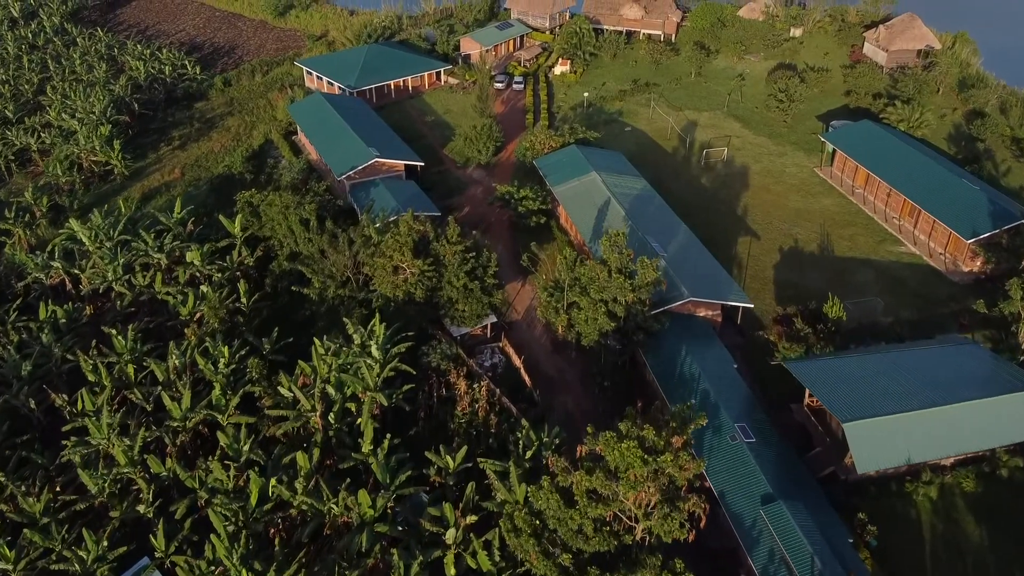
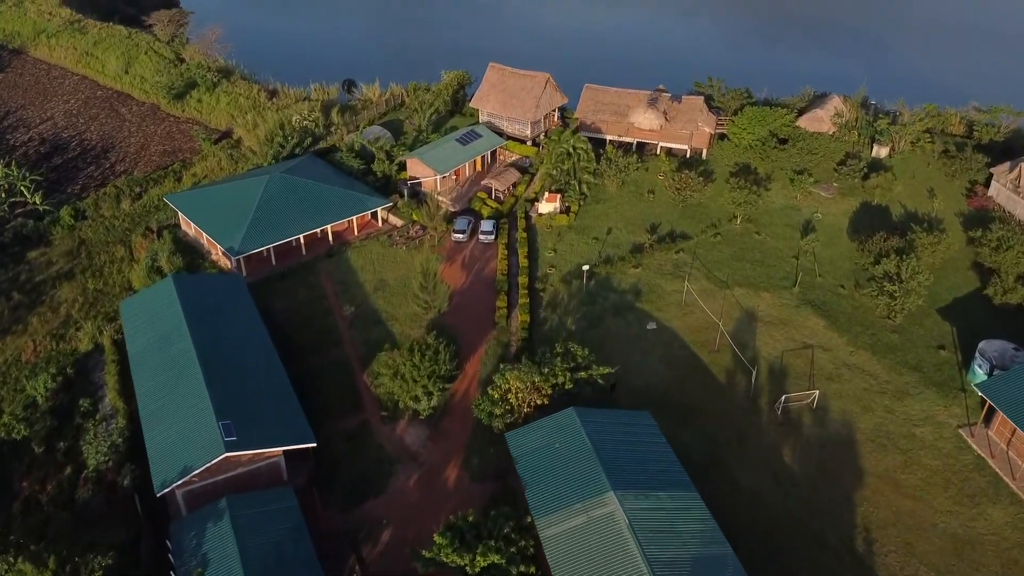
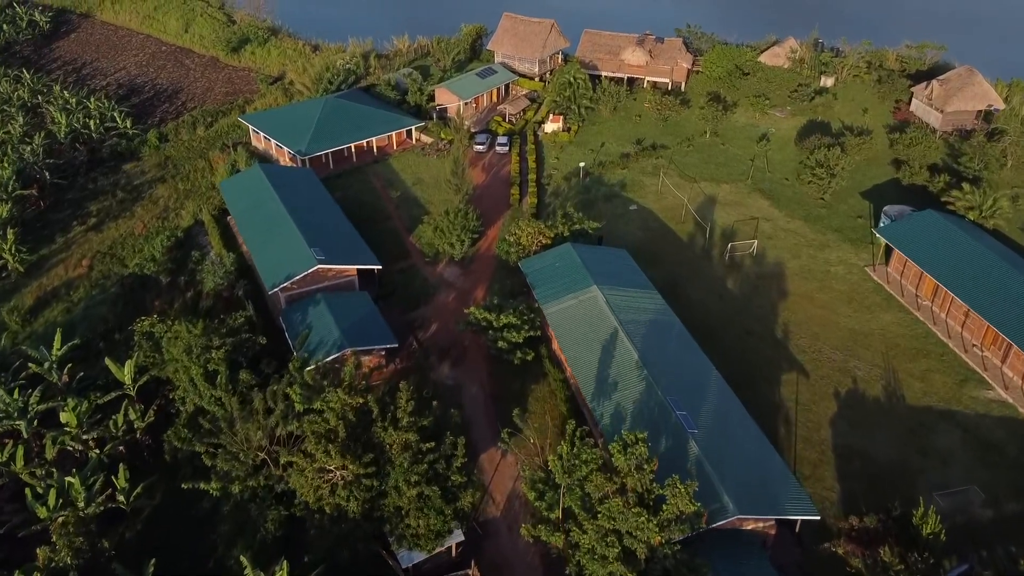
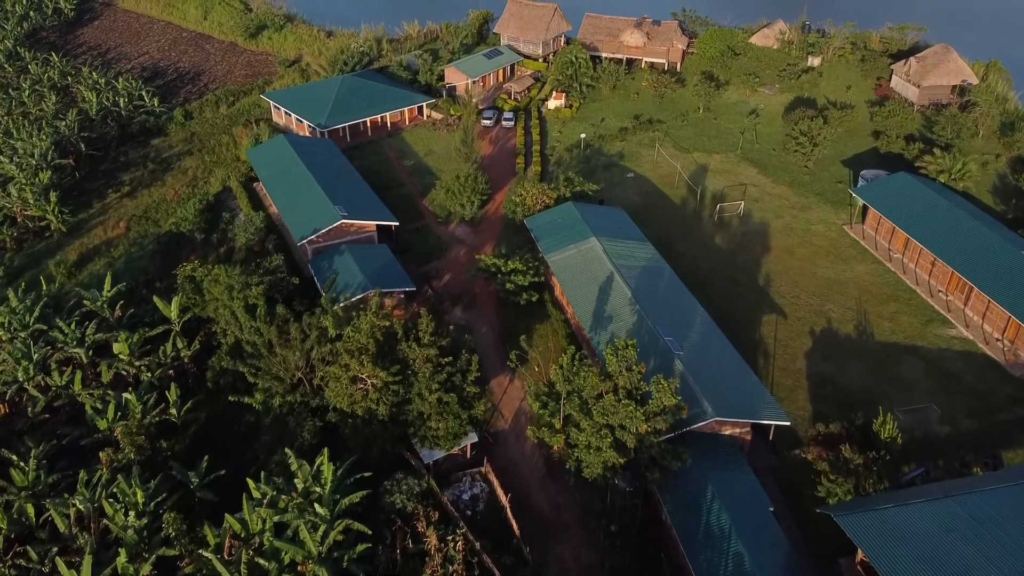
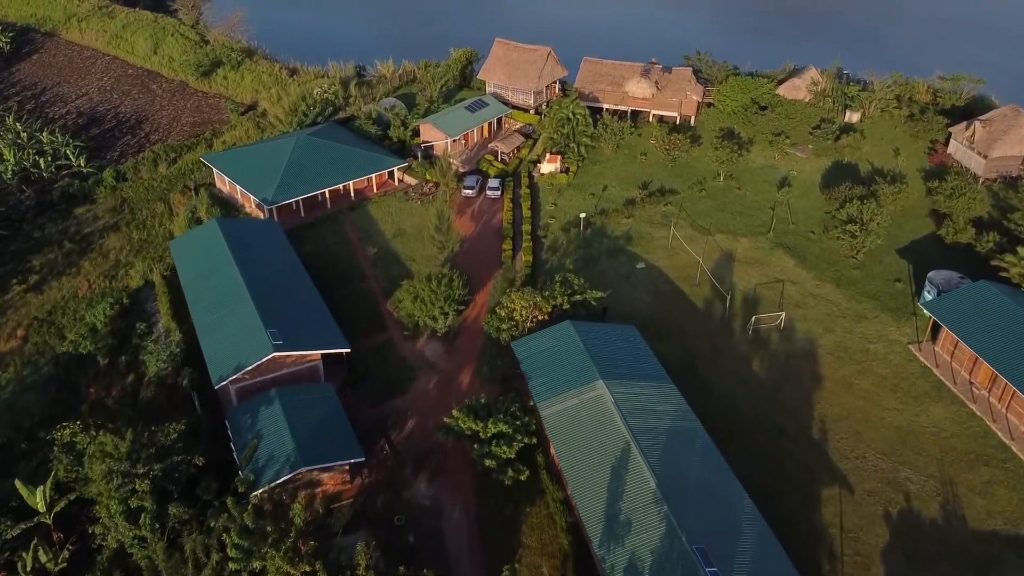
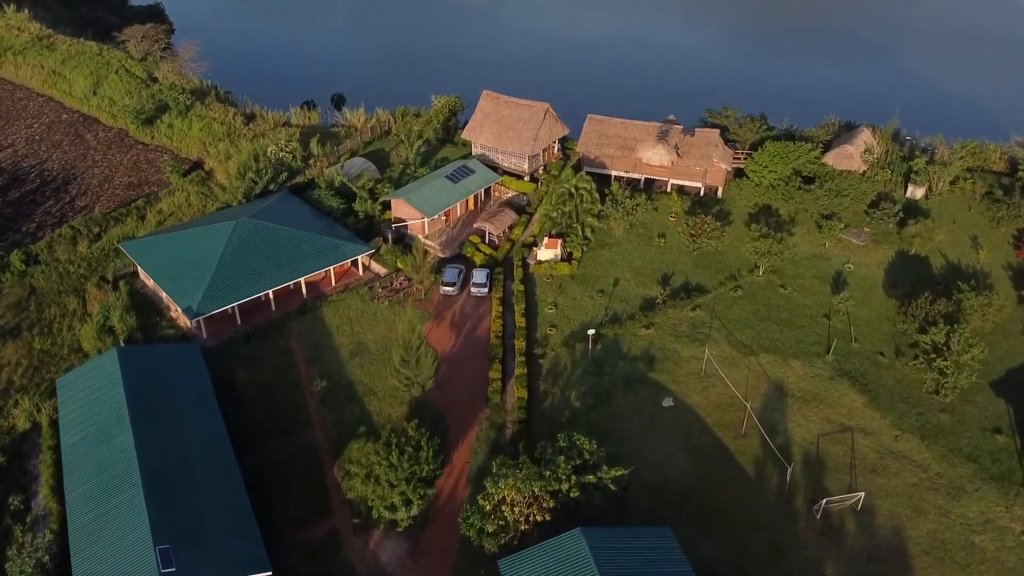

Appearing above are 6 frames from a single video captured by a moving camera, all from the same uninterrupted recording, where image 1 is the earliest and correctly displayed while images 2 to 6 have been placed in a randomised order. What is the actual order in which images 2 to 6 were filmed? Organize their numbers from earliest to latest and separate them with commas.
4, 3, 5, 2, 6
